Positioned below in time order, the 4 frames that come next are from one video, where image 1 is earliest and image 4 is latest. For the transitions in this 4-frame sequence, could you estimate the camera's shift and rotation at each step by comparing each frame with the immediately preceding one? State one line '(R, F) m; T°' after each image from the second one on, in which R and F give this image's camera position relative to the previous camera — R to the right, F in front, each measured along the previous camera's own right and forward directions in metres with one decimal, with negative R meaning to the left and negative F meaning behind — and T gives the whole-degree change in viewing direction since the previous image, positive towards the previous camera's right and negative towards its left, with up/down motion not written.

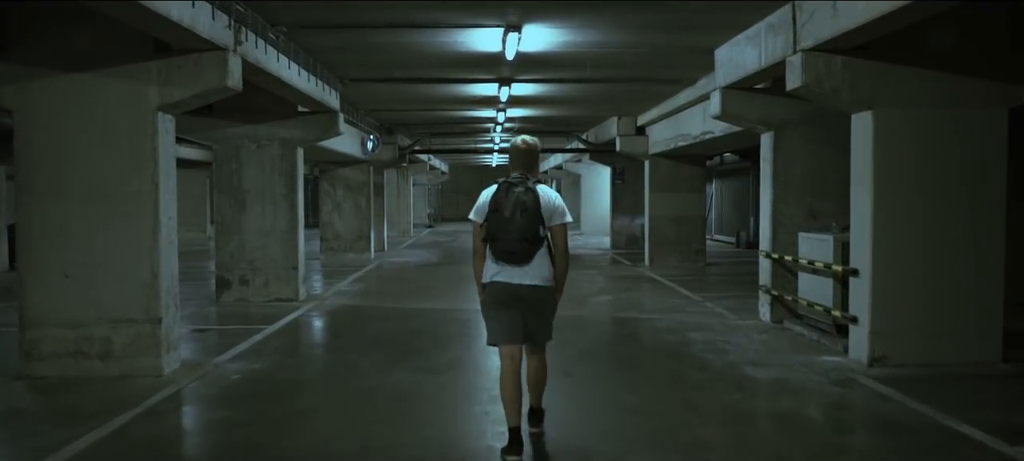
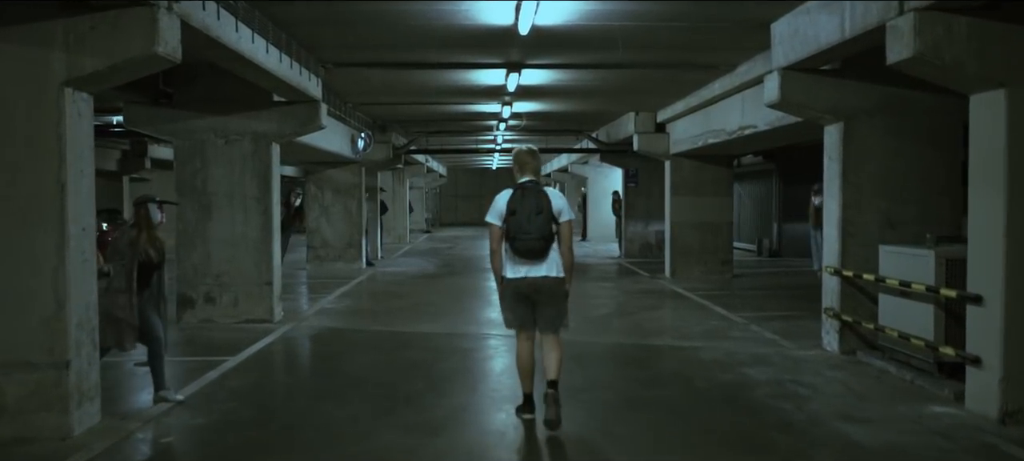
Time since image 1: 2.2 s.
(-0.2, +1.8) m; 0°
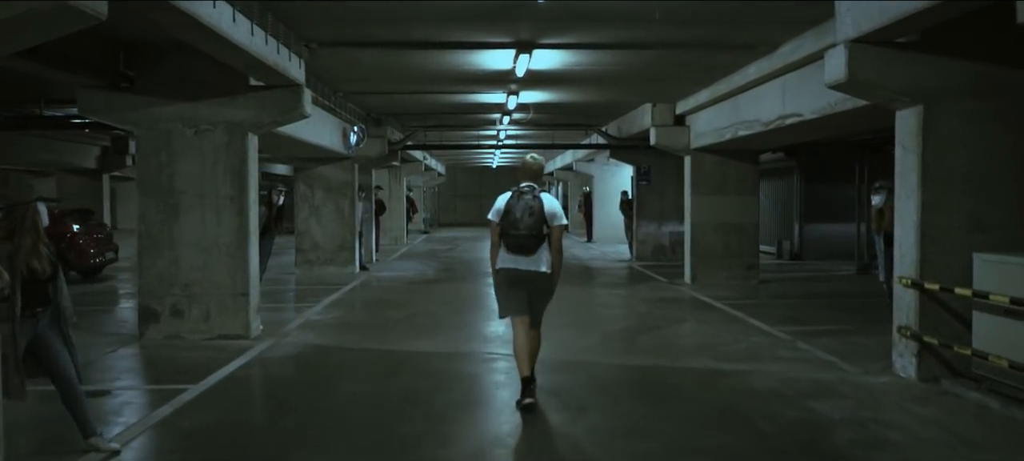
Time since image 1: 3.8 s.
(-0.2, +1.4) m; 0°
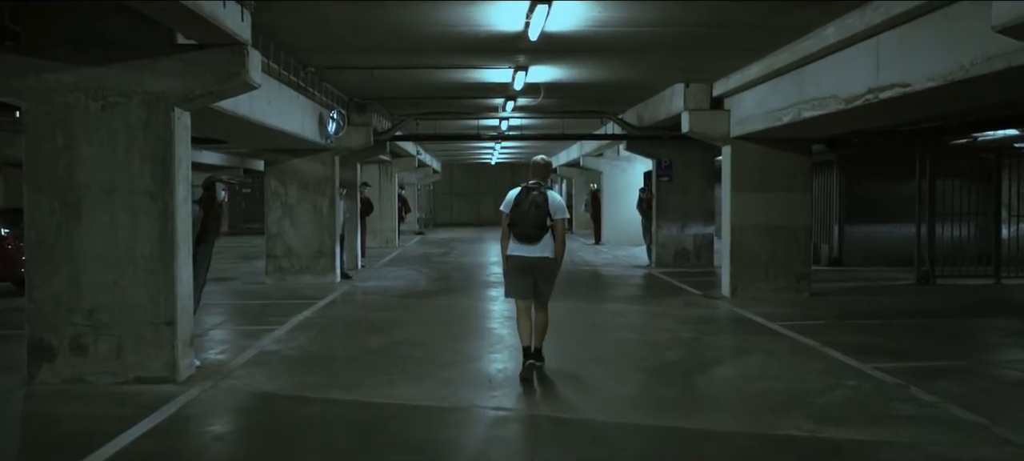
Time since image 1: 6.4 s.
(-0.2, +2.4) m; 0°
